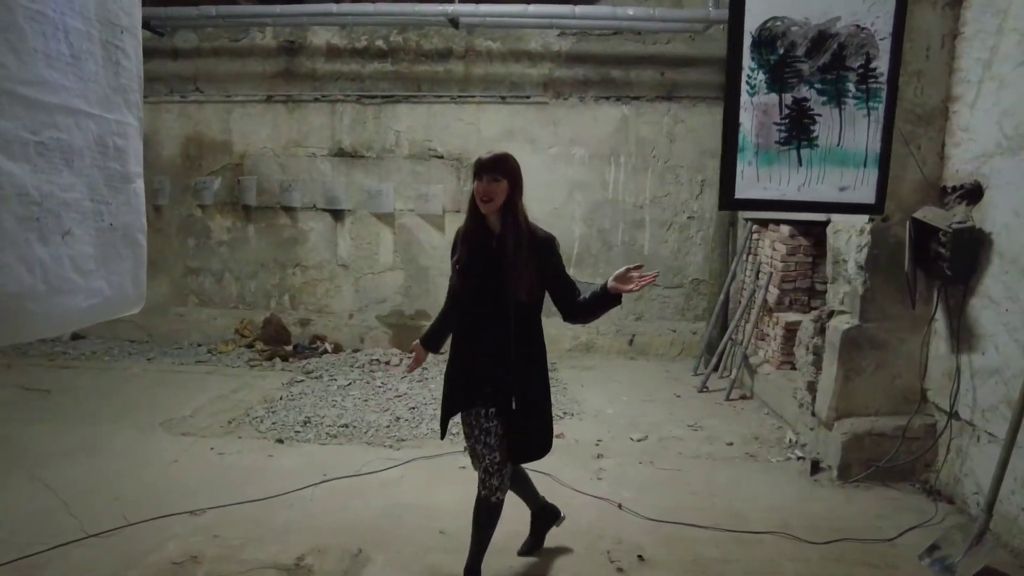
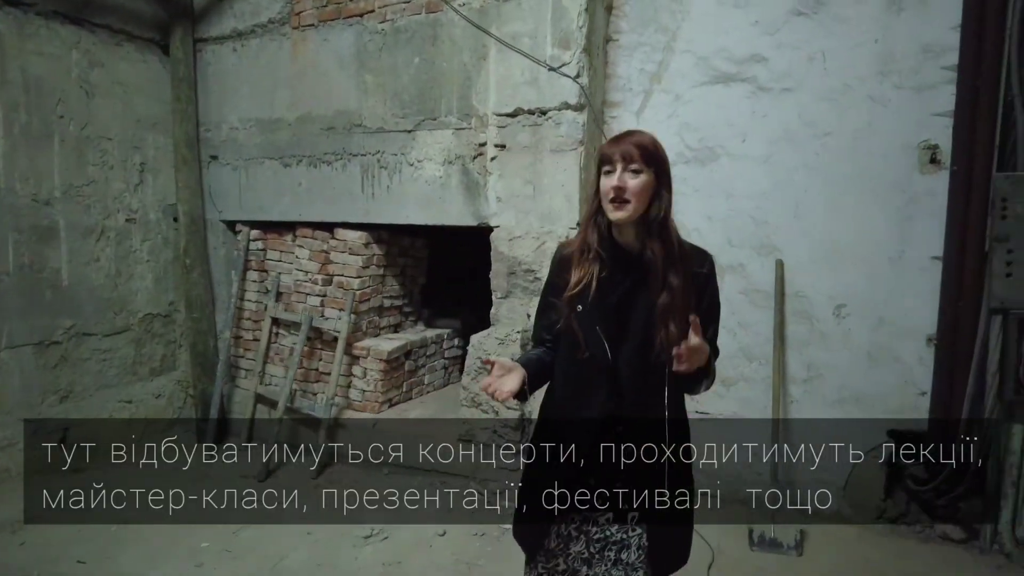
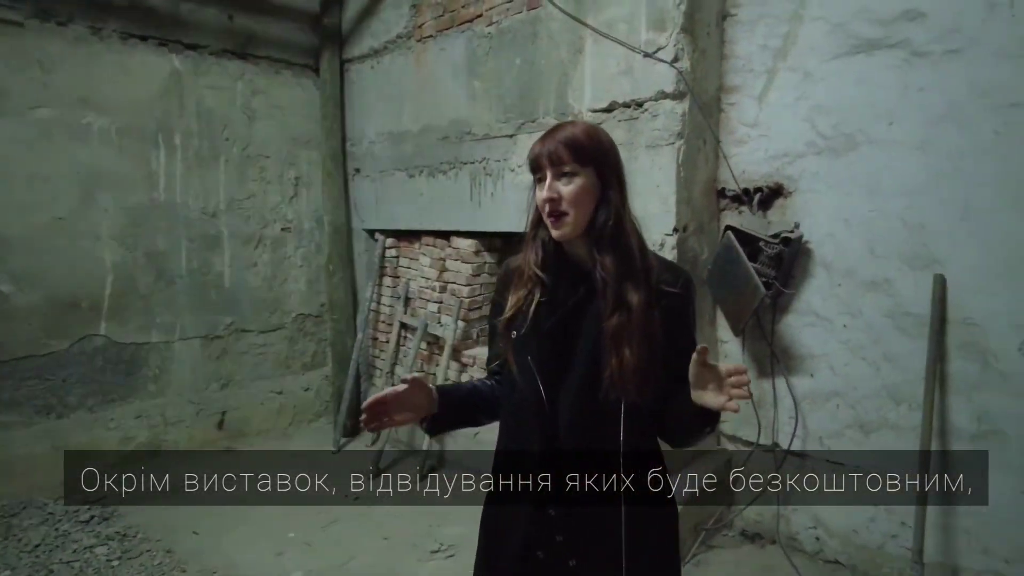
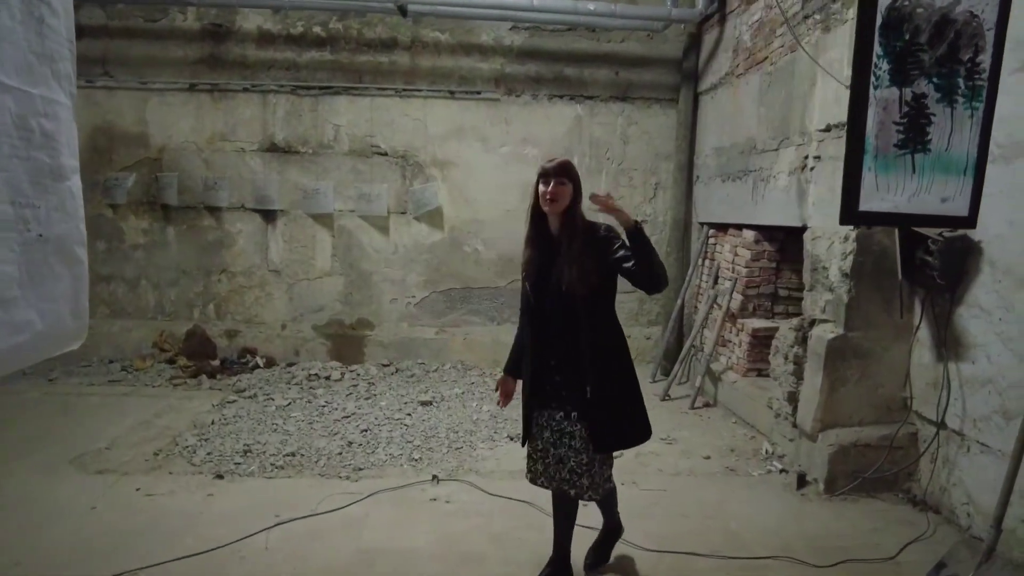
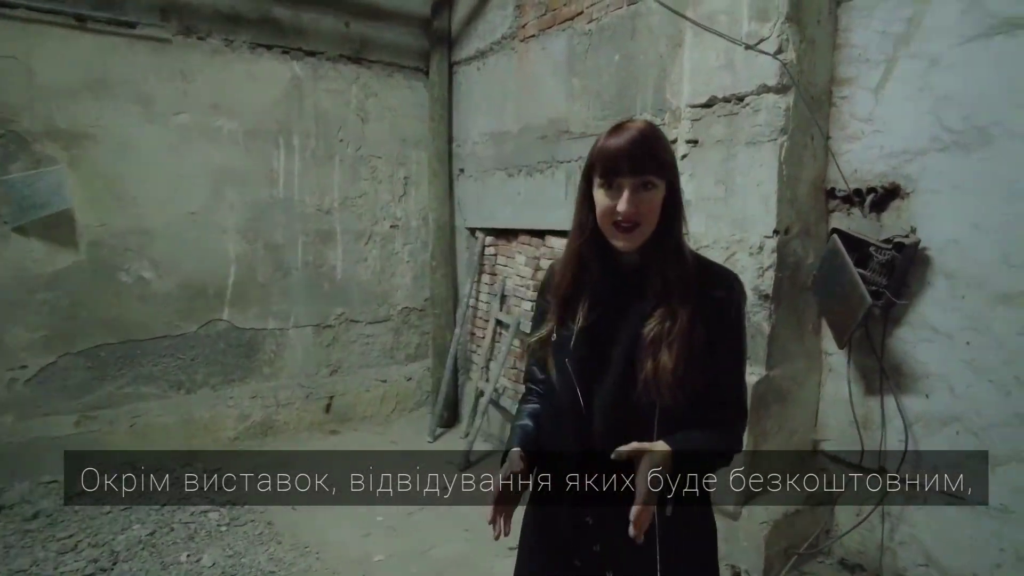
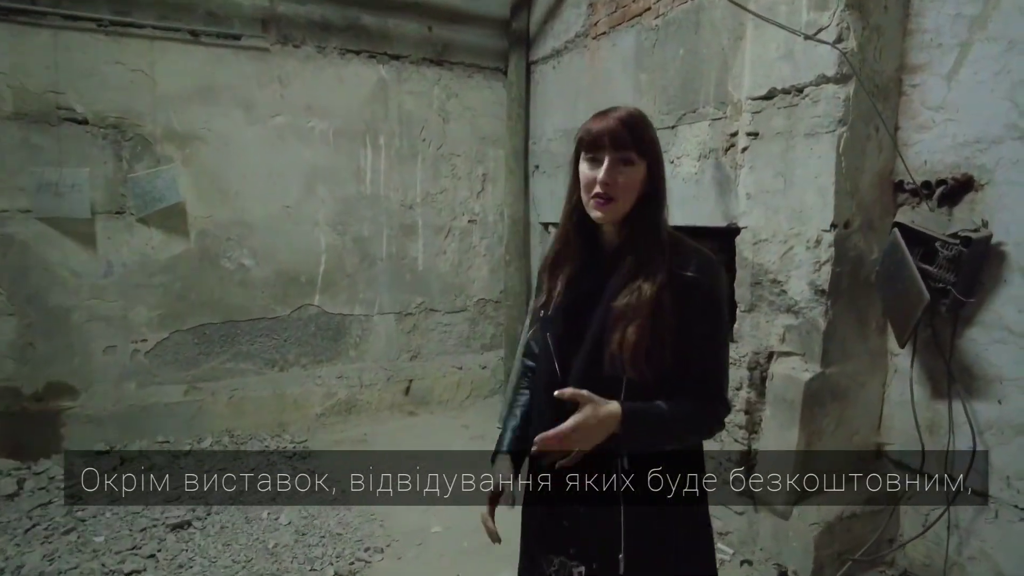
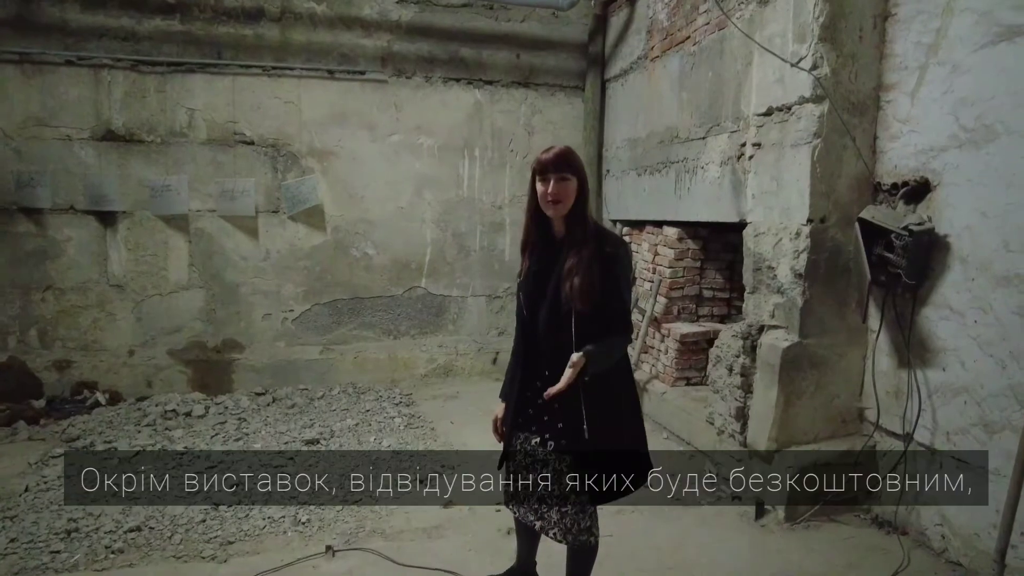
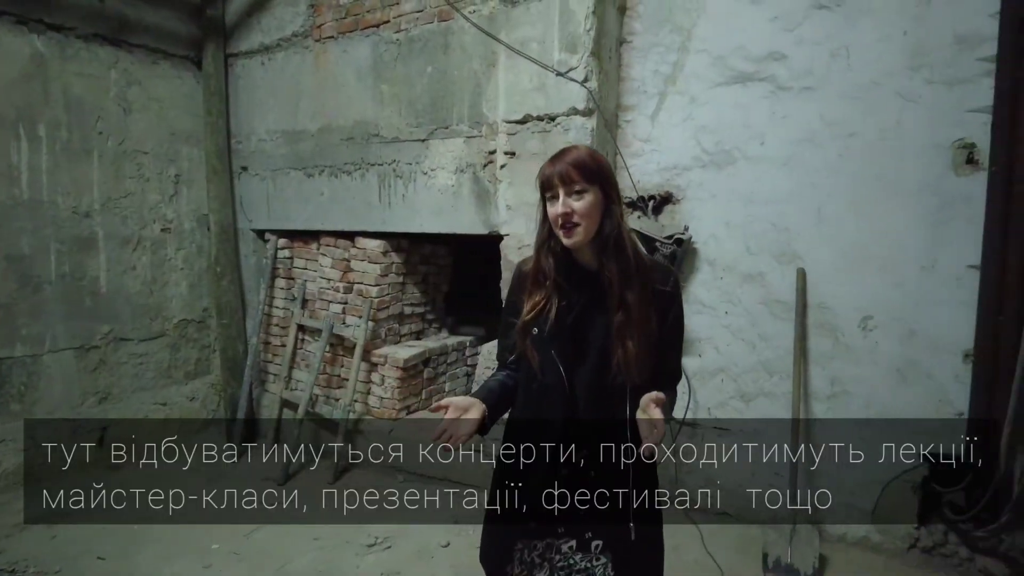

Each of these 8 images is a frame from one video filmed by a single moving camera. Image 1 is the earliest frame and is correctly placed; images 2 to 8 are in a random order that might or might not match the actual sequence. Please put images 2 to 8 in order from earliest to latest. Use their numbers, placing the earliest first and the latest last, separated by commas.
4, 7, 6, 5, 3, 8, 2
